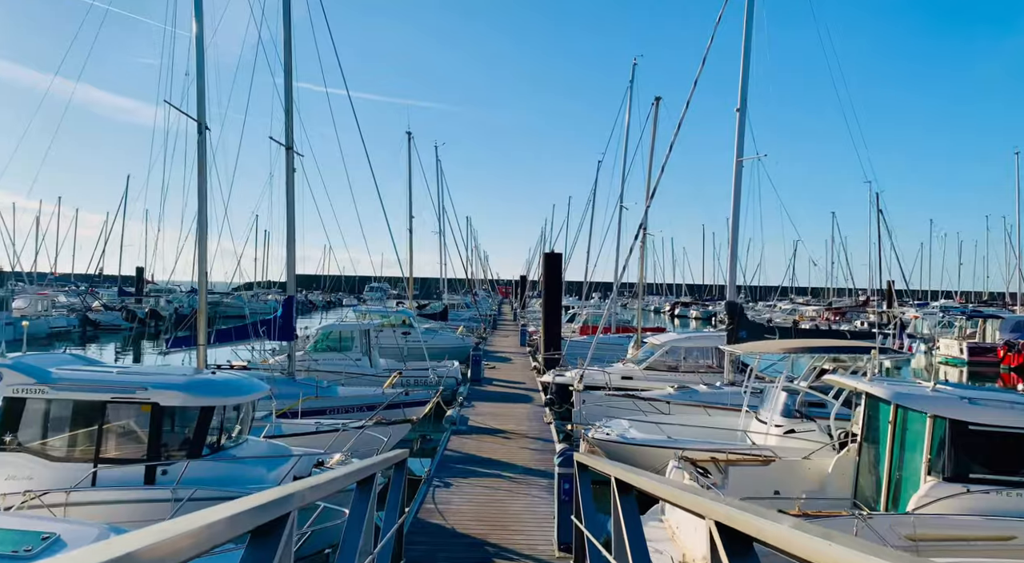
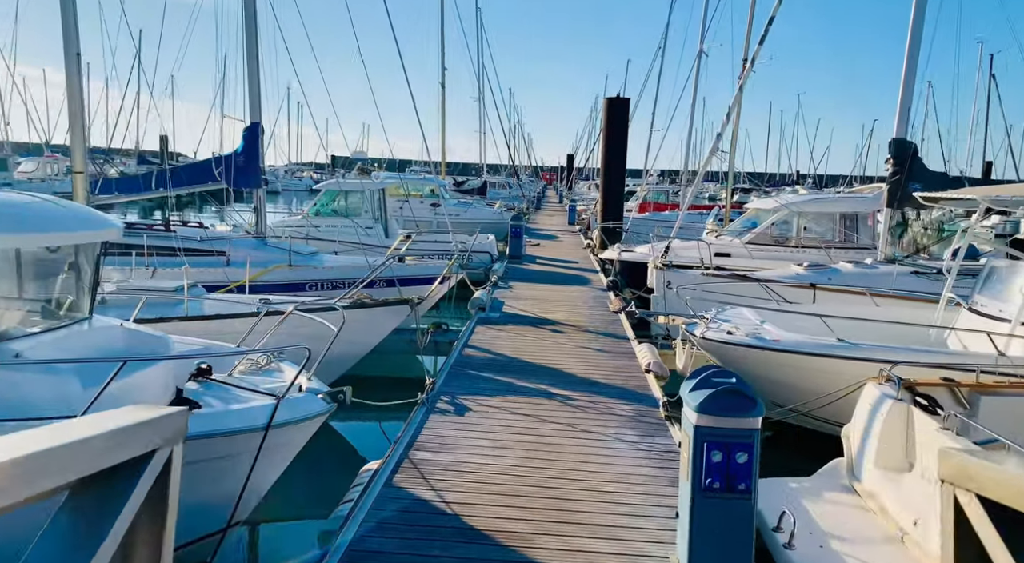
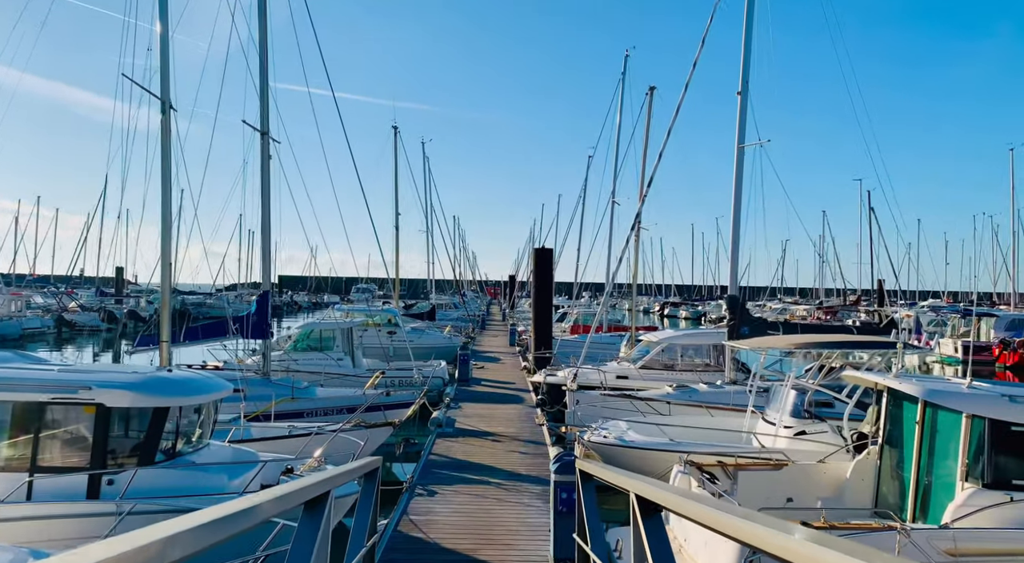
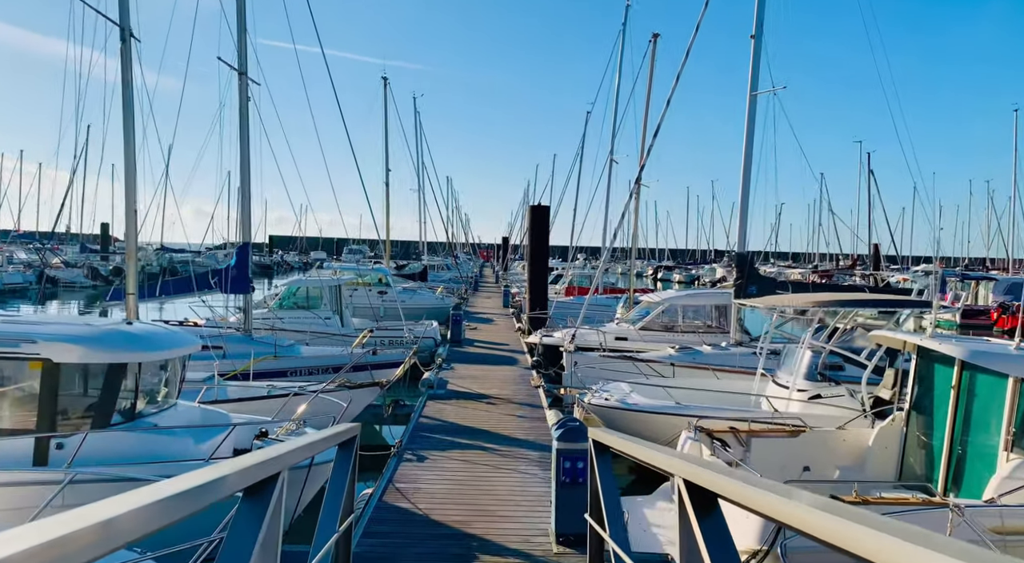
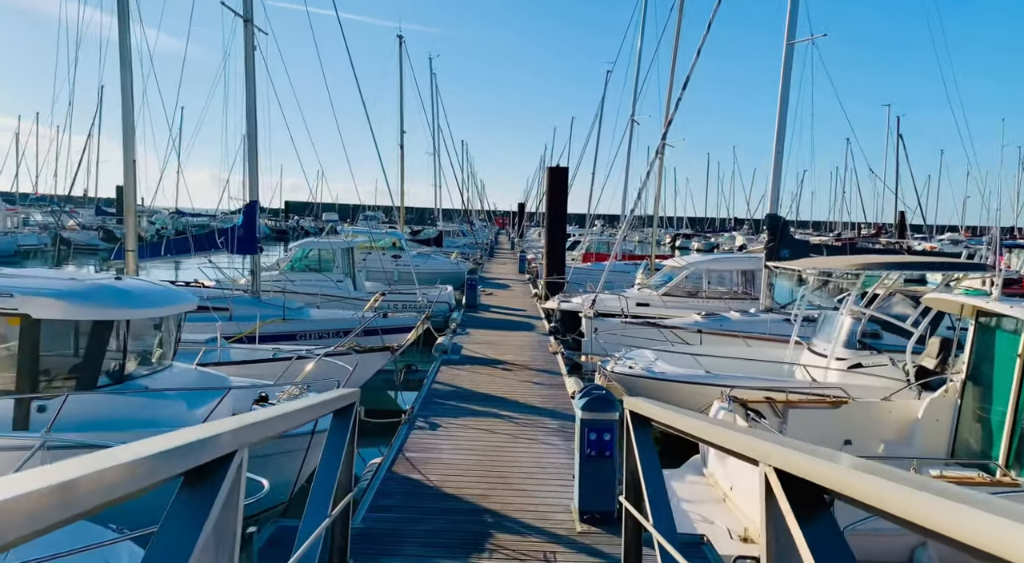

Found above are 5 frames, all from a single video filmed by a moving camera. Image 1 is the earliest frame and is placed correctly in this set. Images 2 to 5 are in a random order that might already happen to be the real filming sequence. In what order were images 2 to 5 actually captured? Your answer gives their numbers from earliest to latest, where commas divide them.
3, 4, 5, 2
